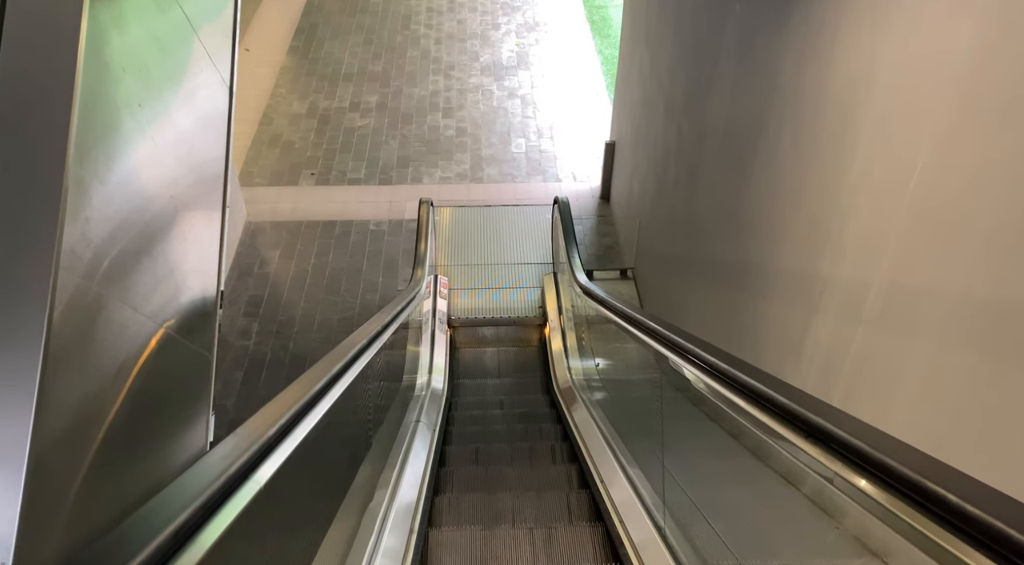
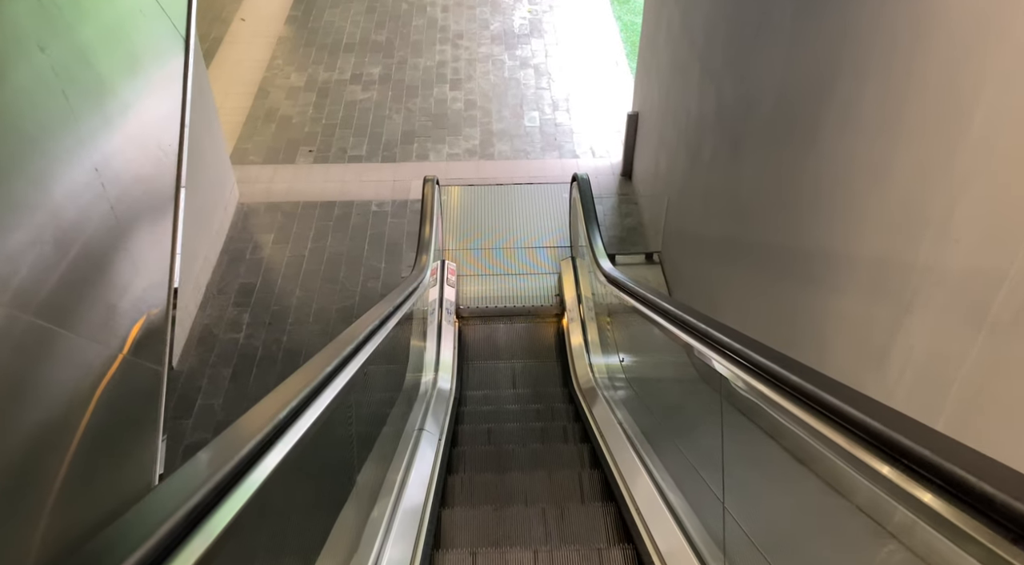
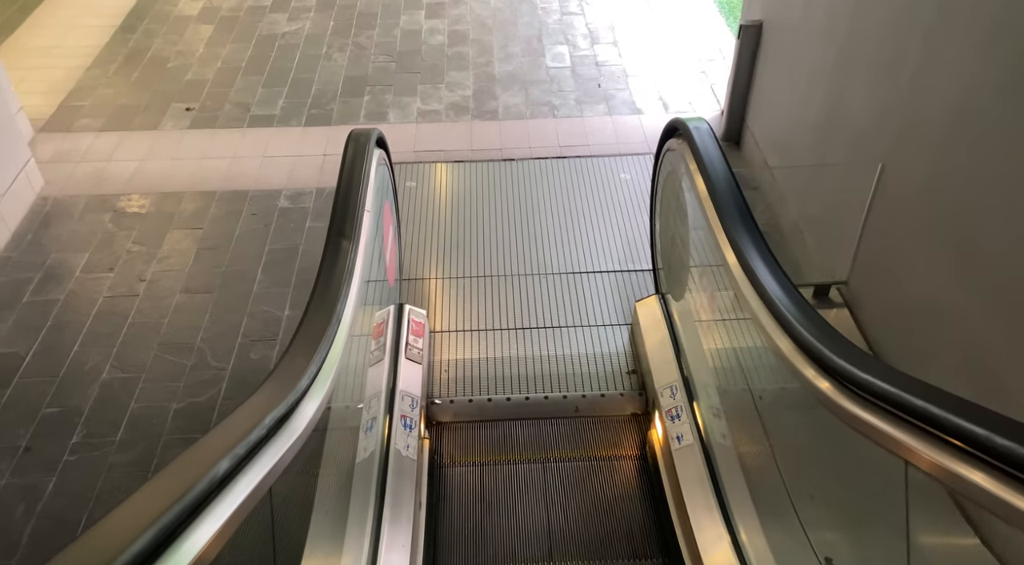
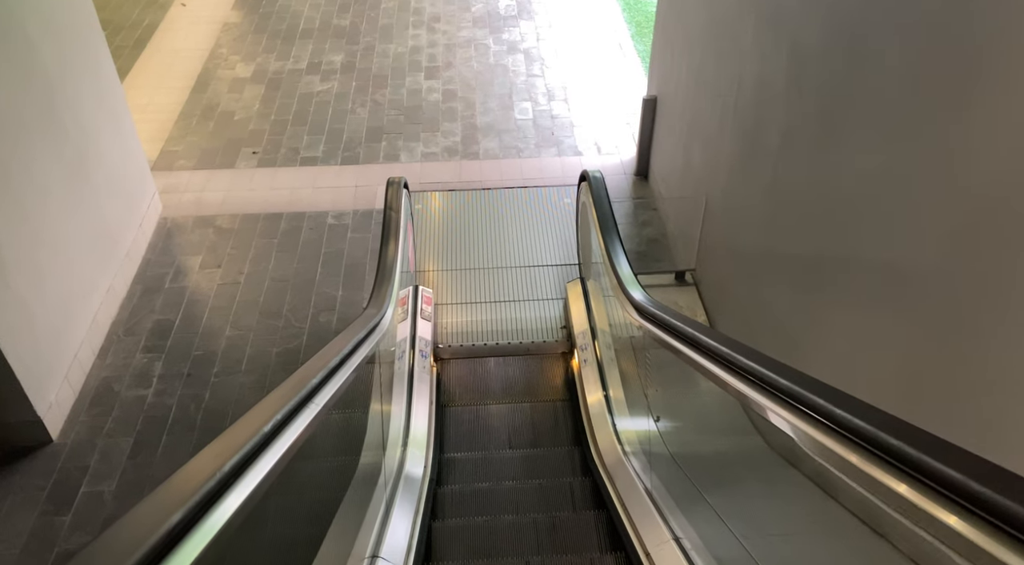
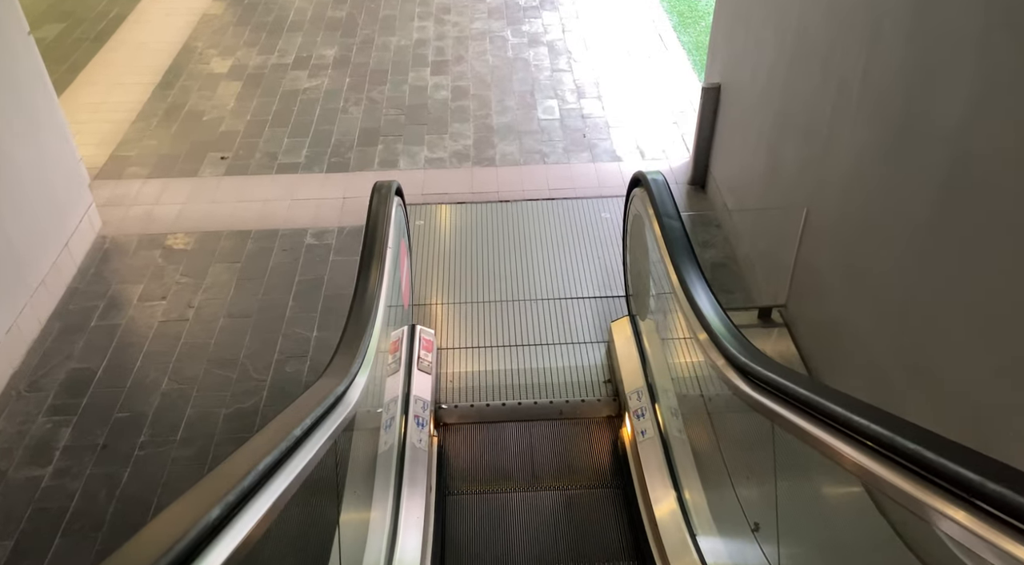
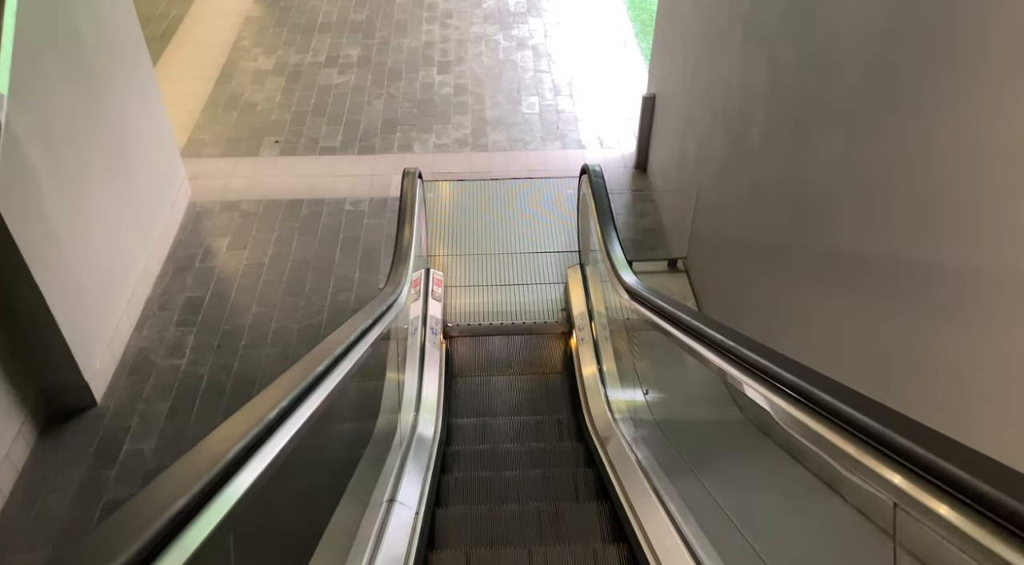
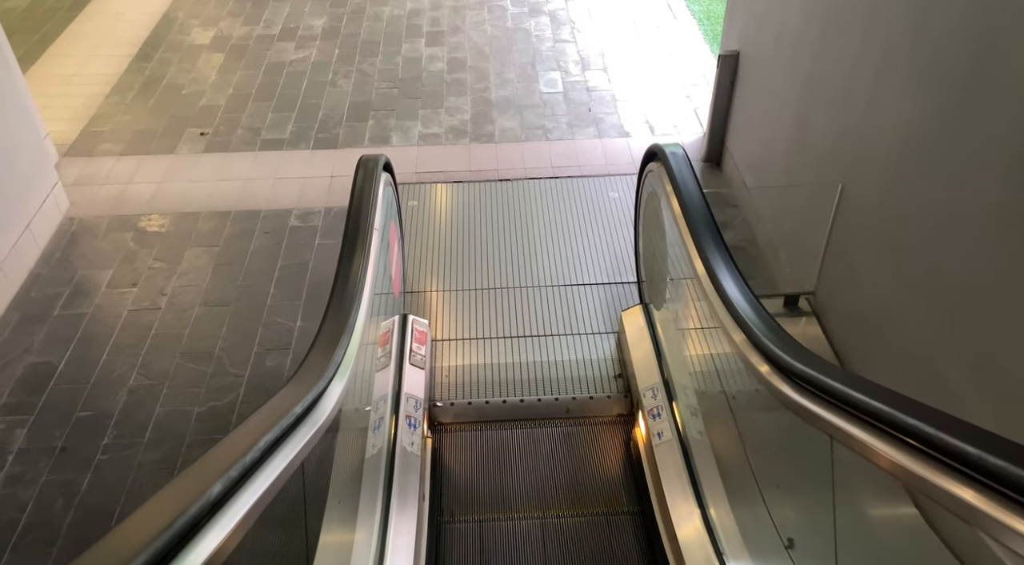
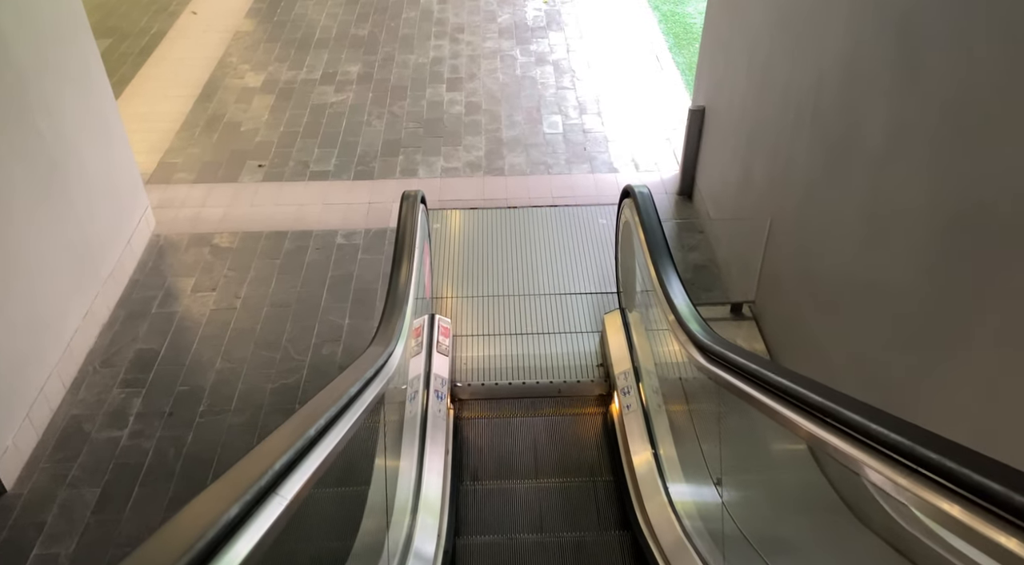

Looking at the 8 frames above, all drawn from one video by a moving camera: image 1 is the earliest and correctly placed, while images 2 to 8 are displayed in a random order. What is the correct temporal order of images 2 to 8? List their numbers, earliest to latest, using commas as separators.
2, 6, 4, 8, 5, 7, 3
